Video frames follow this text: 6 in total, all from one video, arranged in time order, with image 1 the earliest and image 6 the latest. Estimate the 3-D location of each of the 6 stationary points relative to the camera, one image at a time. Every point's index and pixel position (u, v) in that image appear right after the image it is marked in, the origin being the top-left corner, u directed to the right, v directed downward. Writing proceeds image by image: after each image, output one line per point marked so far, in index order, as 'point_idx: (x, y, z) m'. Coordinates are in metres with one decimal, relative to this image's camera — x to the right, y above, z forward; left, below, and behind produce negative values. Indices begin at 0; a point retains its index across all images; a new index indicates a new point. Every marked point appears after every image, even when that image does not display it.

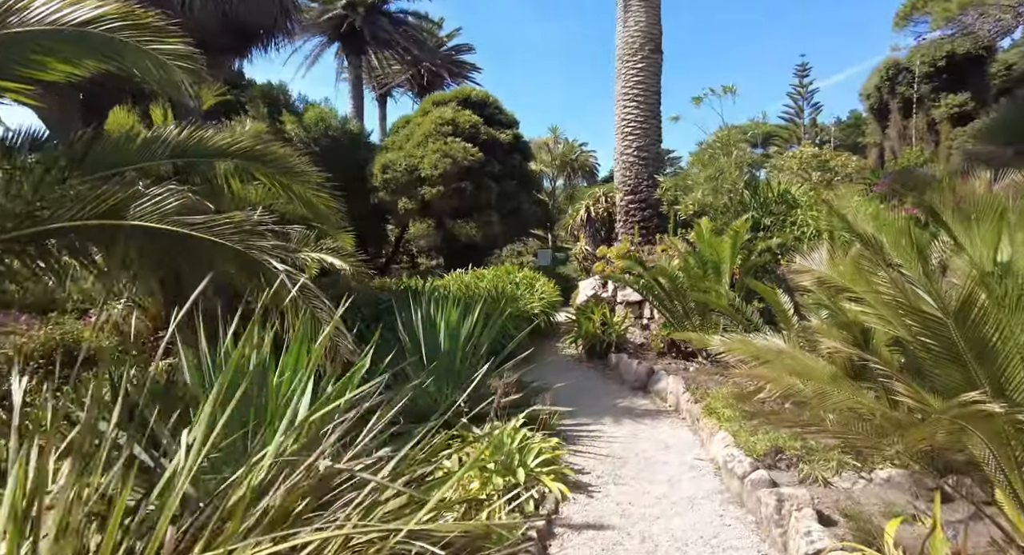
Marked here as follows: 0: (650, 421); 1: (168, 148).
0: (+1.2, -1.3, +4.5) m
1: (-2.6, +1.0, +3.7) m
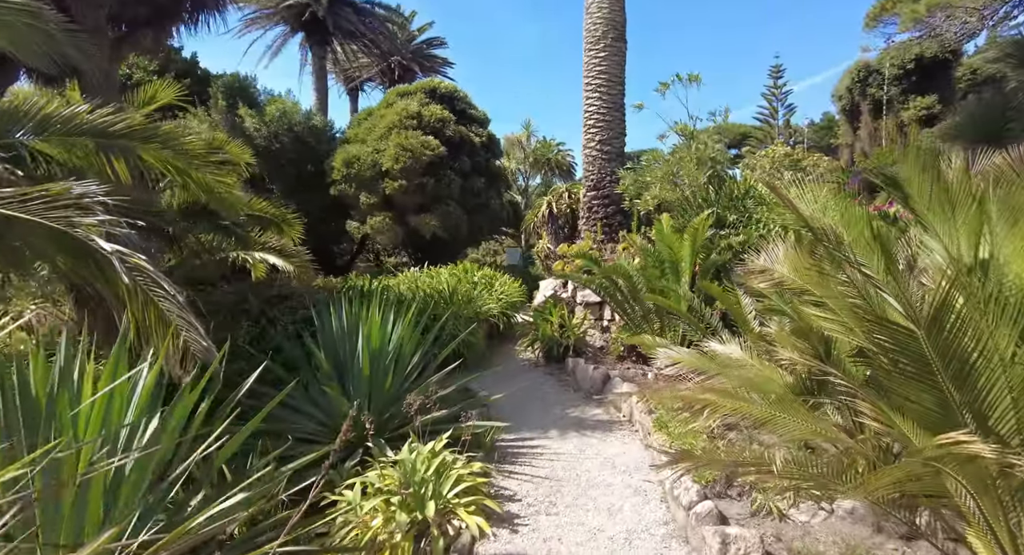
0: (+0.7, -1.3, +4.1) m
1: (-3.1, +1.0, +3.1) m
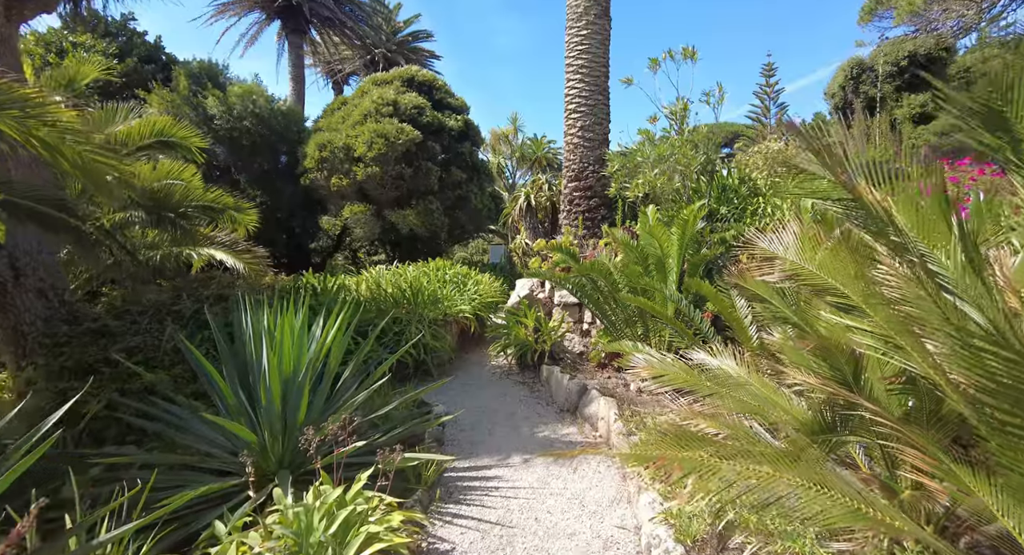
0: (+0.4, -1.3, +3.4) m
1: (-3.4, +1.0, +2.4) m
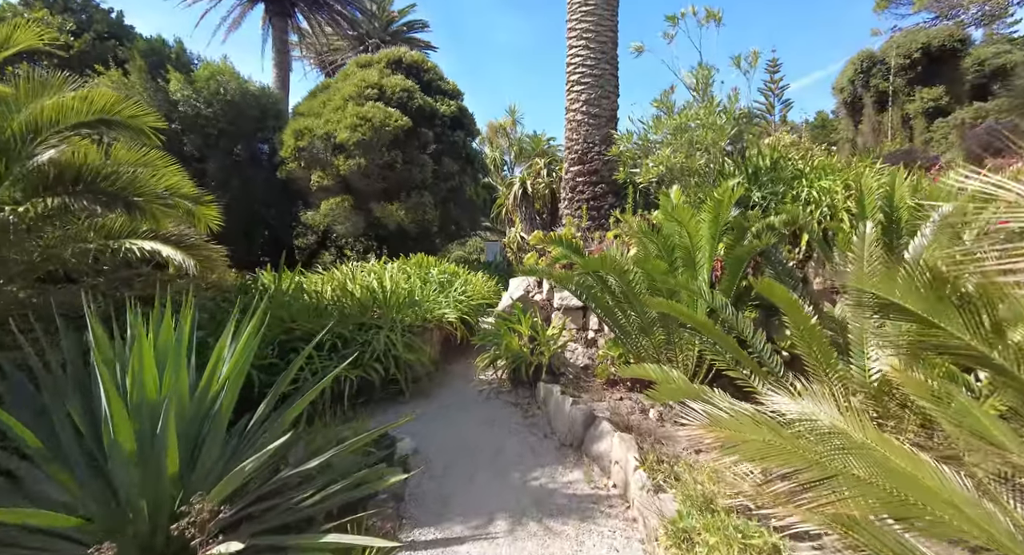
0: (+0.3, -1.3, +2.5) m
1: (-3.4, +1.0, +1.5) m
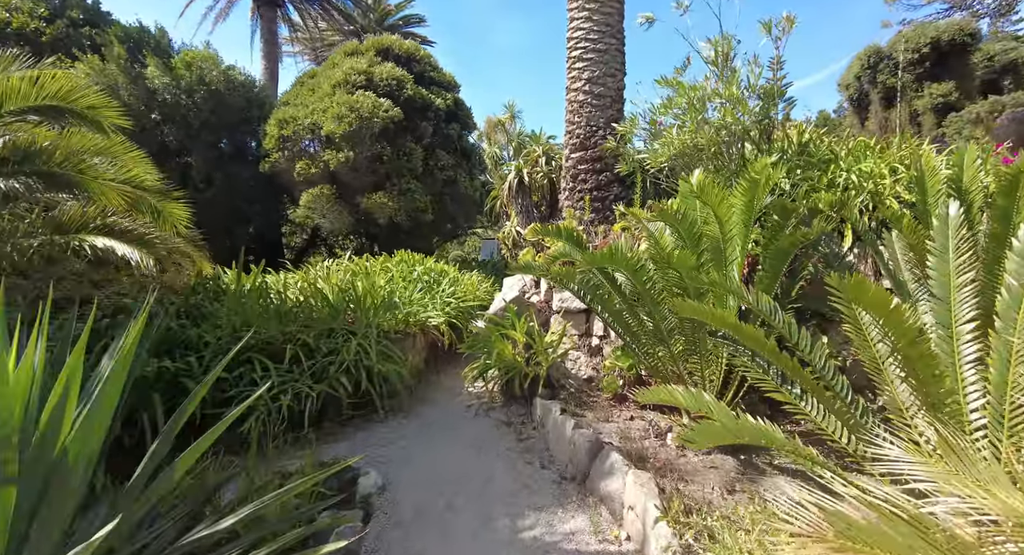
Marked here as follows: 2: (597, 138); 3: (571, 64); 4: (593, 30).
0: (+0.2, -1.3, +1.9) m
1: (-3.5, +1.0, +0.8) m
2: (+0.9, +1.5, +5.3) m
3: (+0.7, +2.4, +5.5) m
4: (+0.9, +2.7, +5.3) m
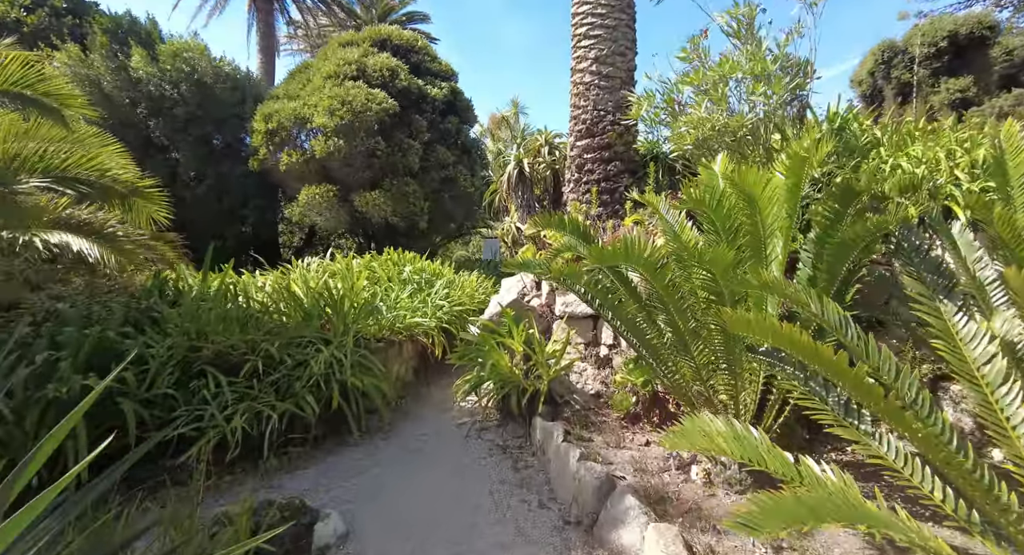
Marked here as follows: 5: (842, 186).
0: (+0.2, -1.3, +1.3) m
1: (-3.6, +1.0, +0.4) m
2: (+0.9, +1.5, +4.8) m
3: (+0.6, +2.4, +5.0) m
4: (+0.9, +2.7, +4.8) m
5: (+1.4, +0.4, +2.3) m
